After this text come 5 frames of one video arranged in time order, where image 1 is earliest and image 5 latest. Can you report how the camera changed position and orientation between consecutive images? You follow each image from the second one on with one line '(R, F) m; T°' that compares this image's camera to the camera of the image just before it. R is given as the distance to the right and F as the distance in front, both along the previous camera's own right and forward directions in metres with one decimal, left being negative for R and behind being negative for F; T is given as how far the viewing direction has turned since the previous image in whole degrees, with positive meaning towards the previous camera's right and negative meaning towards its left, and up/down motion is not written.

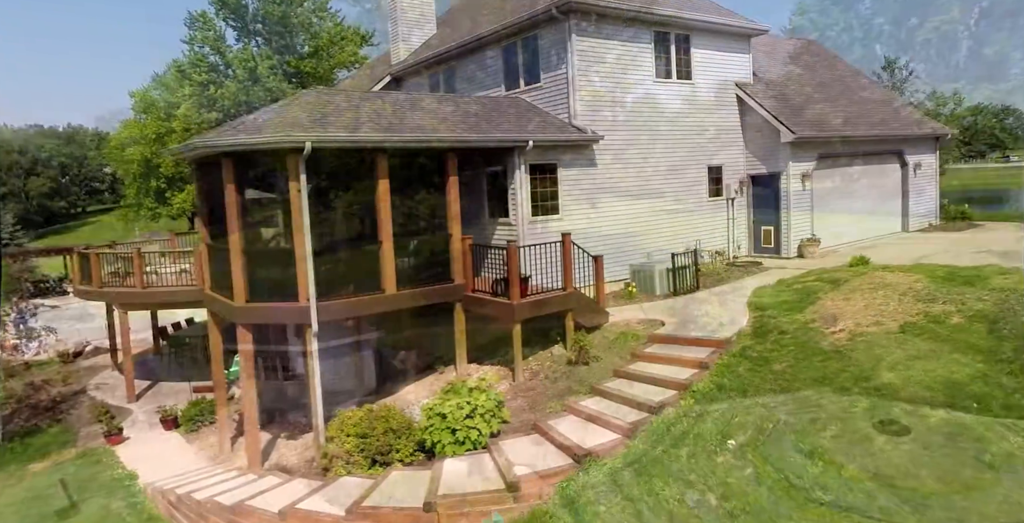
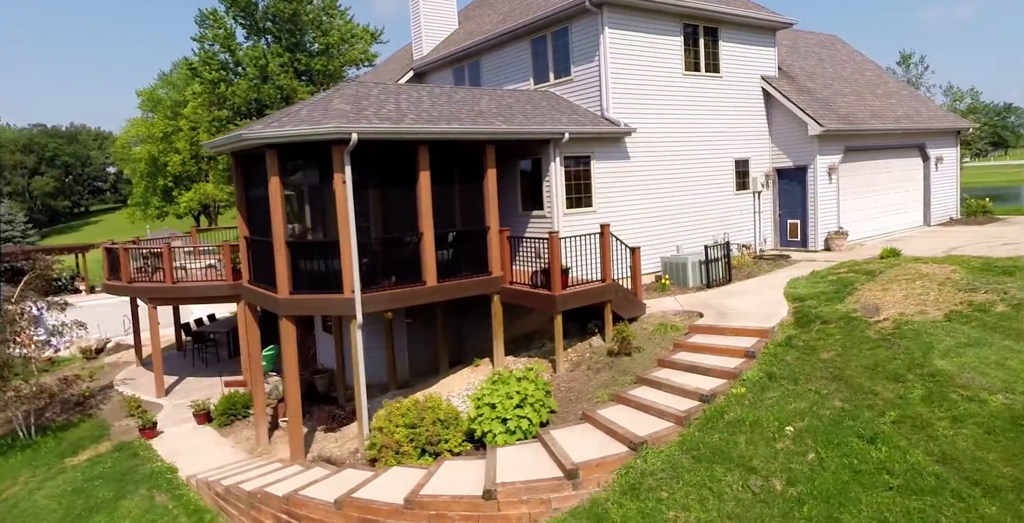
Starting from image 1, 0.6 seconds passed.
(-0.7, 0.0) m; 0°
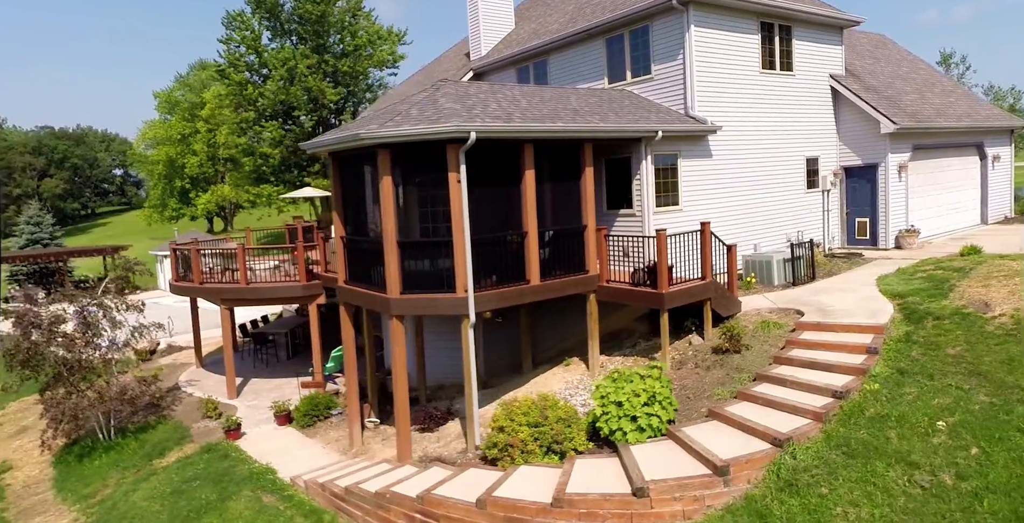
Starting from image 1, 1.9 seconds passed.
(-1.8, 0.0) m; 0°
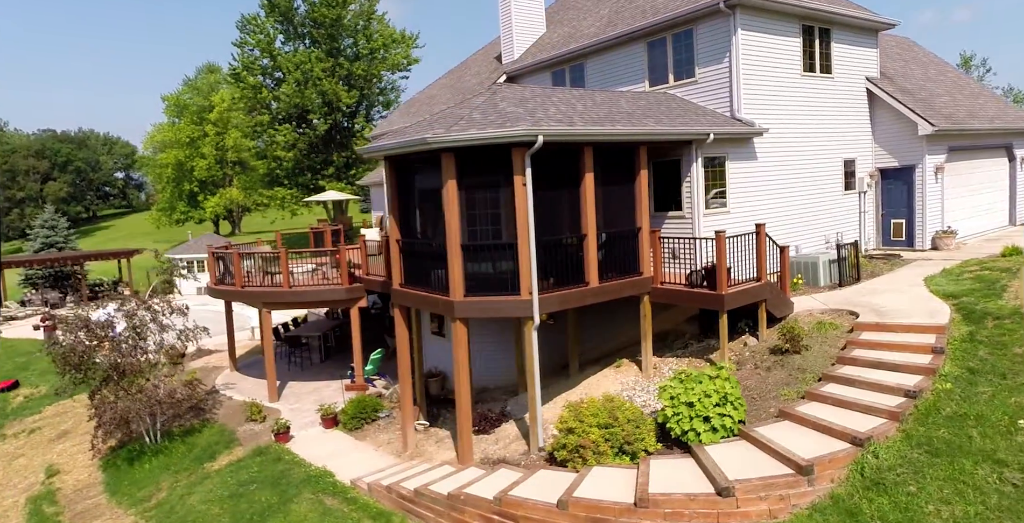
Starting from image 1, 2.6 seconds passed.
(-1.1, -0.1) m; 0°
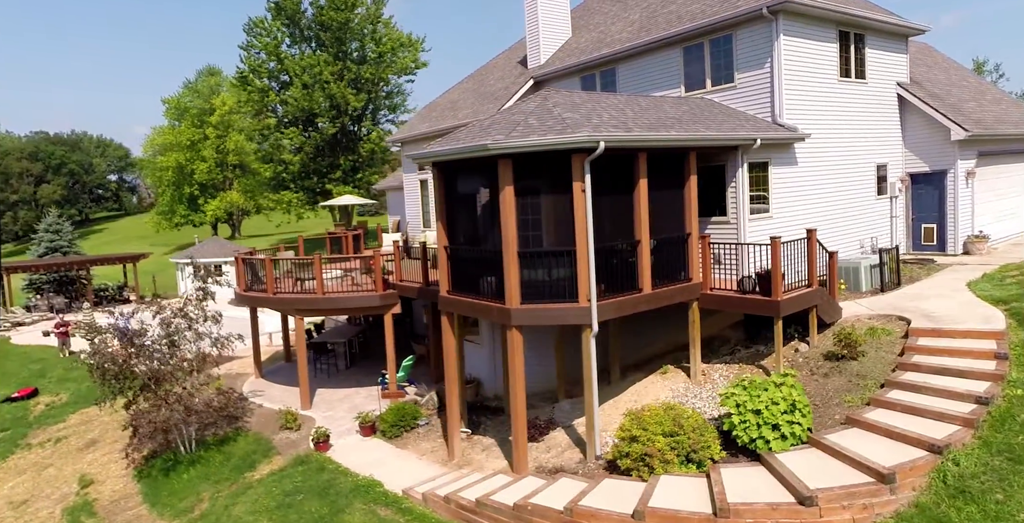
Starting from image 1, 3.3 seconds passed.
(-1.1, +0.1) m; +1°
